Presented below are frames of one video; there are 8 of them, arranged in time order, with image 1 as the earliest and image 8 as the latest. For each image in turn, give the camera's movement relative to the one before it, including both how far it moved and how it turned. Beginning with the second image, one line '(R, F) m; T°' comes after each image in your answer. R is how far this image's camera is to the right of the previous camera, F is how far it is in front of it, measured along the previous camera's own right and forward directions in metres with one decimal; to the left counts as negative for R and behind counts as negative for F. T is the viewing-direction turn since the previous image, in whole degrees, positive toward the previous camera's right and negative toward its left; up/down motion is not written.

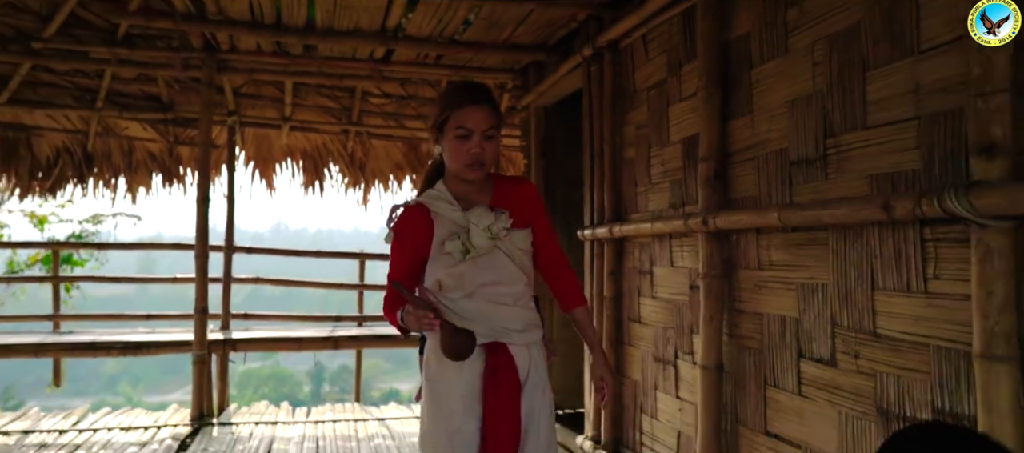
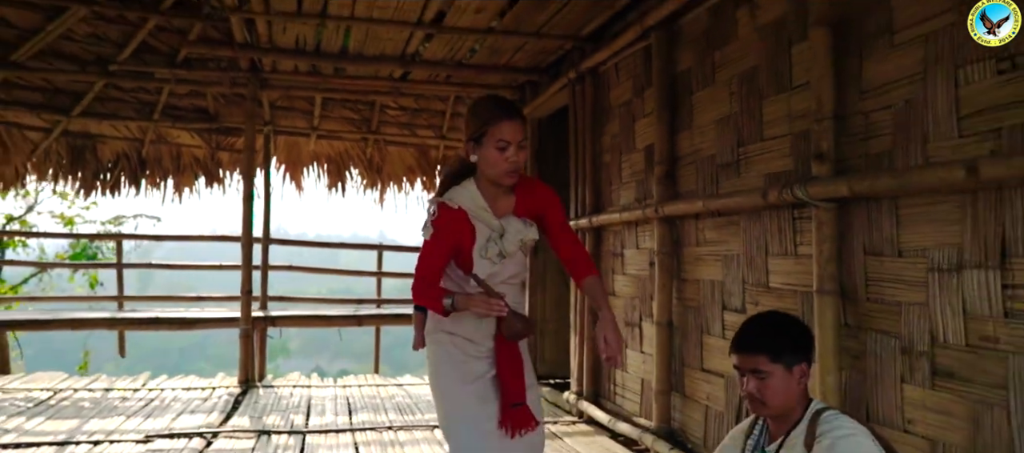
(0.0, -0.7) m; 0°
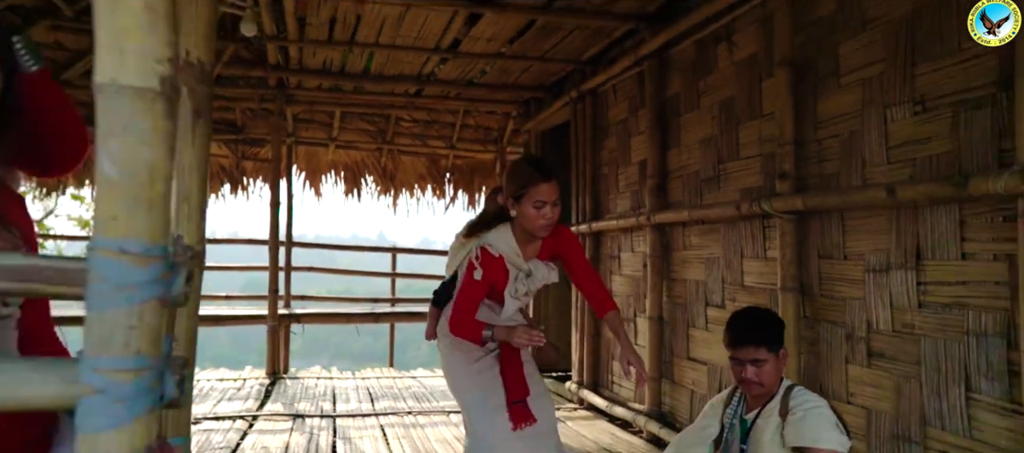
(-0.1, -0.4) m; 0°
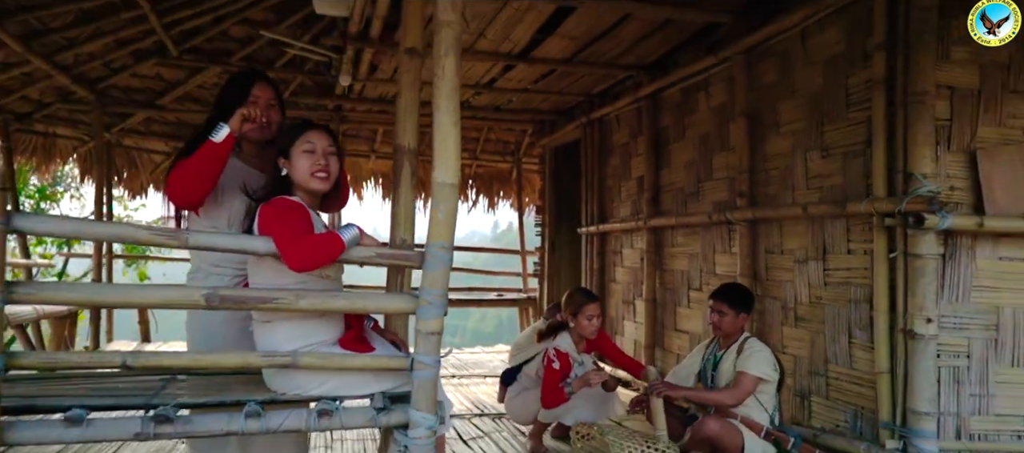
(-0.2, -1.0) m; 0°
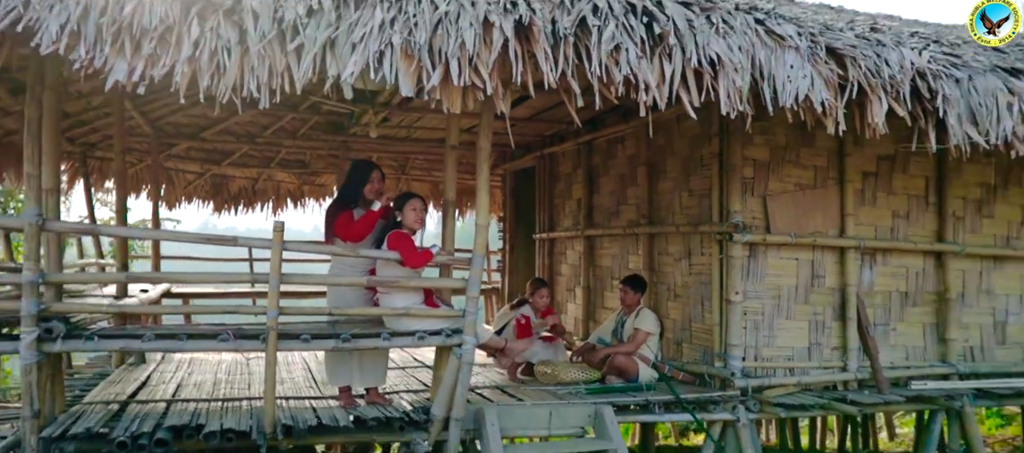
(-0.3, -1.8) m; +5°
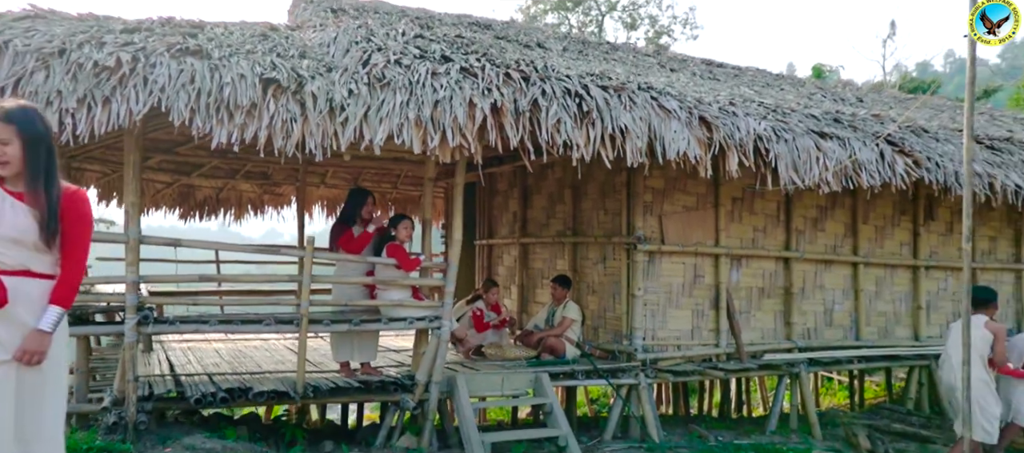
(-0.3, -1.3) m; +7°
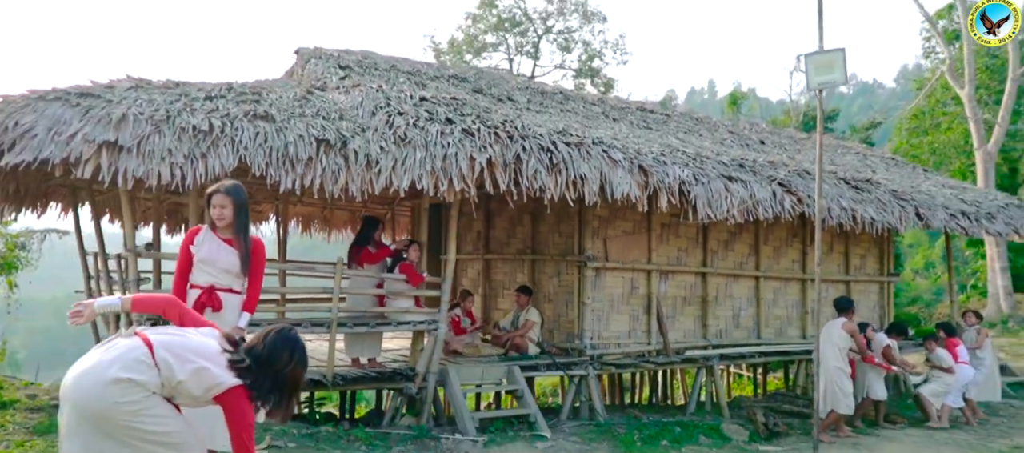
(-0.5, -1.3) m; +6°
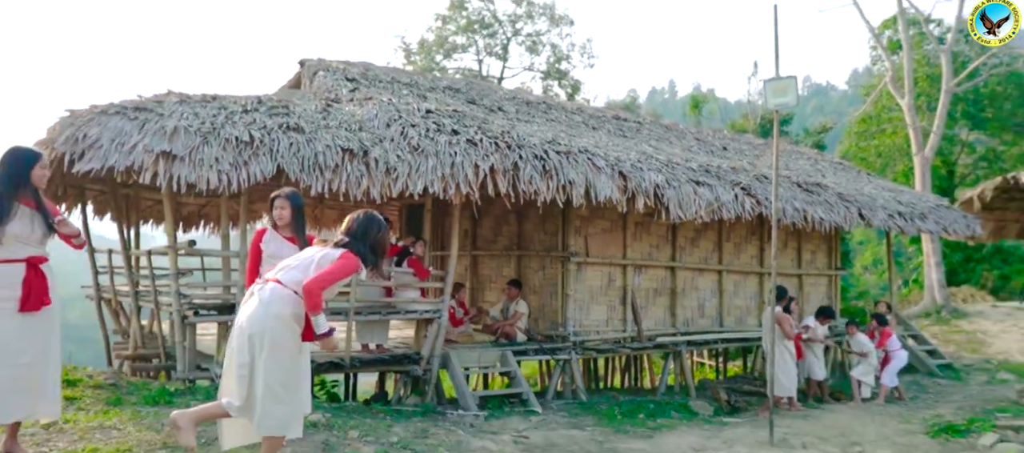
(-0.3, -0.7) m; +3°
